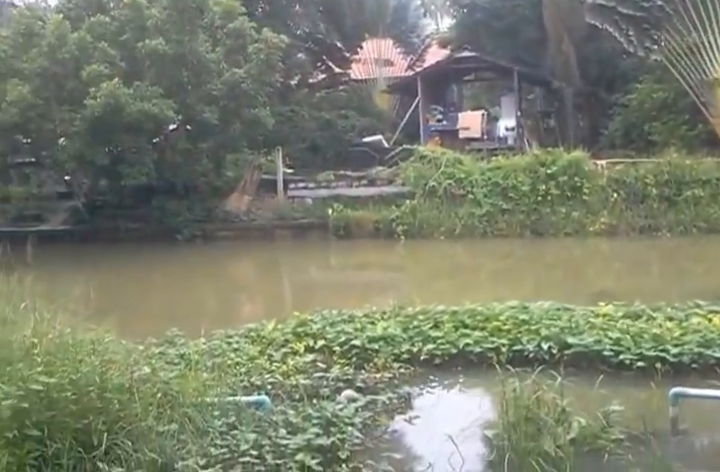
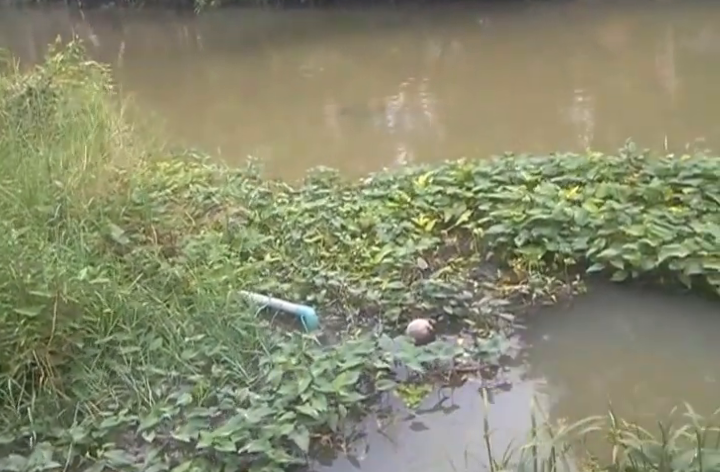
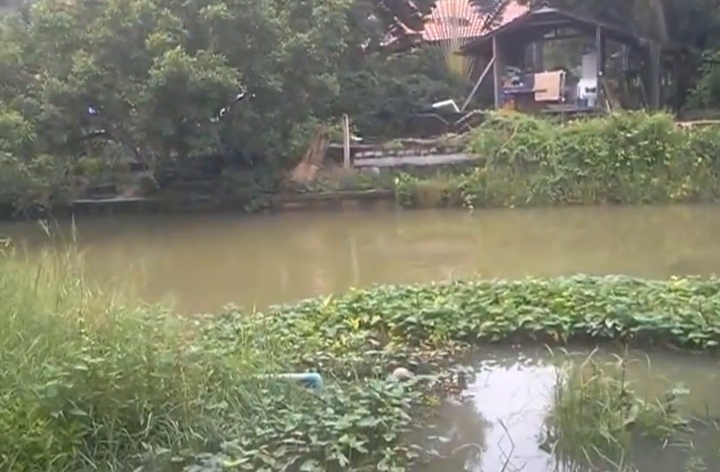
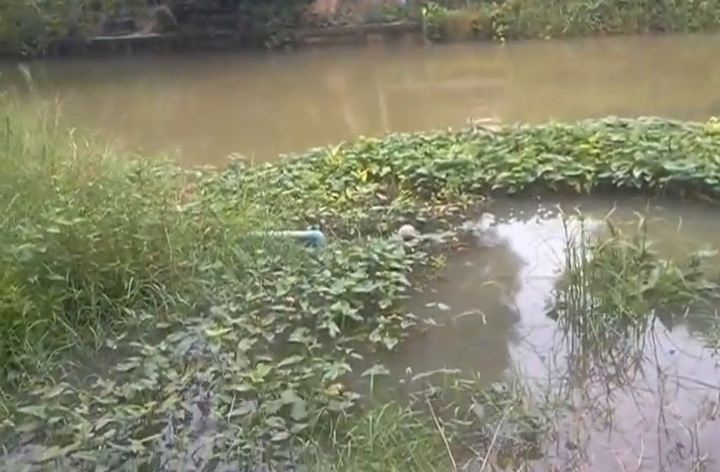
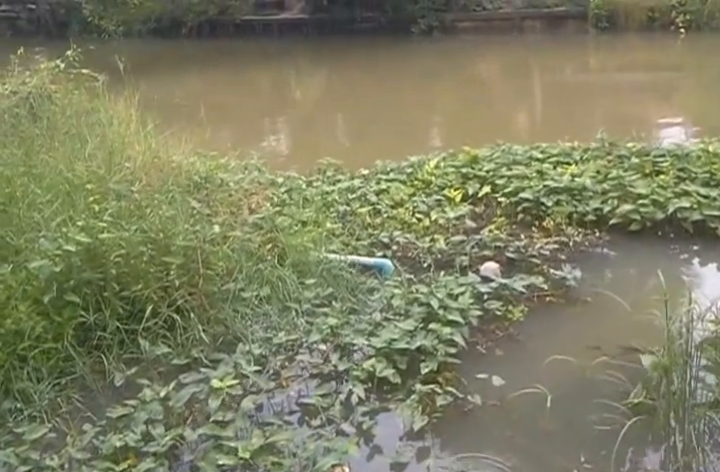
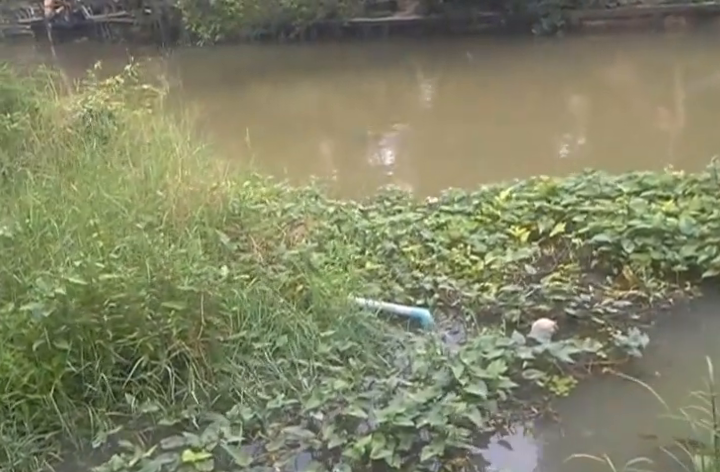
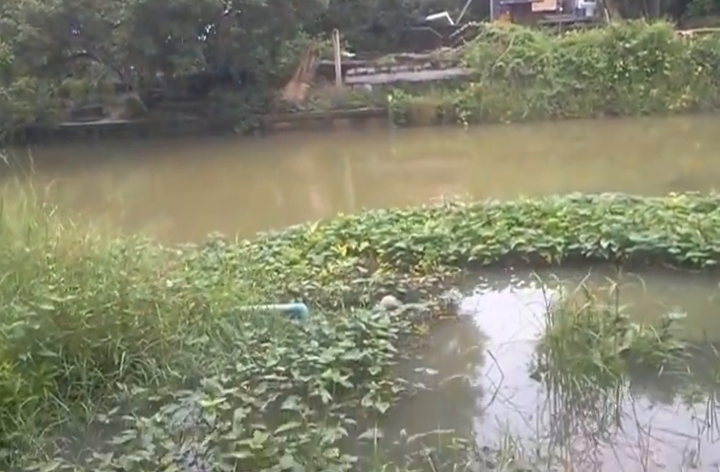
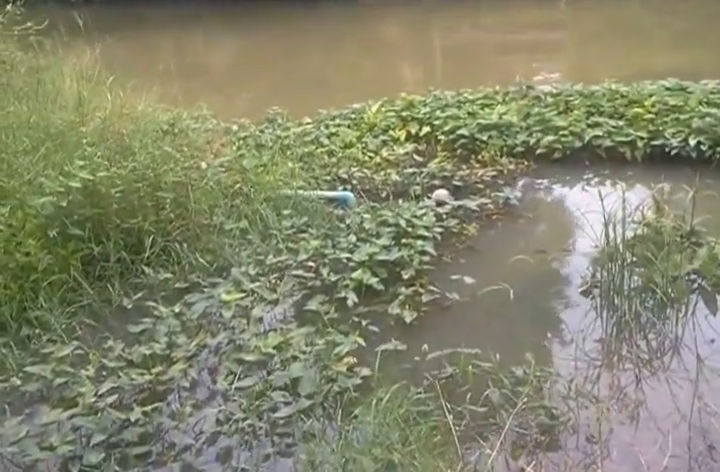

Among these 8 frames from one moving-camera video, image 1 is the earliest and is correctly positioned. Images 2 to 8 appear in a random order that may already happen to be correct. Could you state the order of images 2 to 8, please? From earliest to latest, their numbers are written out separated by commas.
3, 7, 4, 8, 5, 6, 2
